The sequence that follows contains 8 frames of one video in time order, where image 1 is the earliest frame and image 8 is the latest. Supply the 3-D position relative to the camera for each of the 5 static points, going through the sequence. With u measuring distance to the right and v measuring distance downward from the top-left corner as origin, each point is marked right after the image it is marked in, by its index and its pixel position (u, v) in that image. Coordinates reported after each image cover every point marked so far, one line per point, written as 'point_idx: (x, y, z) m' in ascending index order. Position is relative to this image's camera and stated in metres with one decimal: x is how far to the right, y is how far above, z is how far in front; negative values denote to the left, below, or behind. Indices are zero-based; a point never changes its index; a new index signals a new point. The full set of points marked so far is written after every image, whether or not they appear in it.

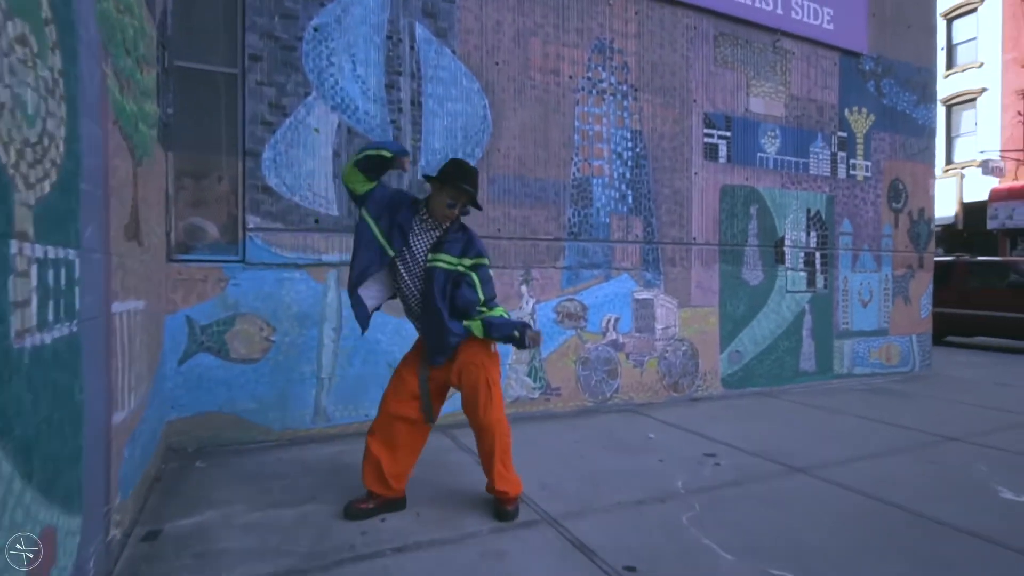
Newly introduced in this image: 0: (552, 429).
0: (+0.4, -1.3, +4.8) m
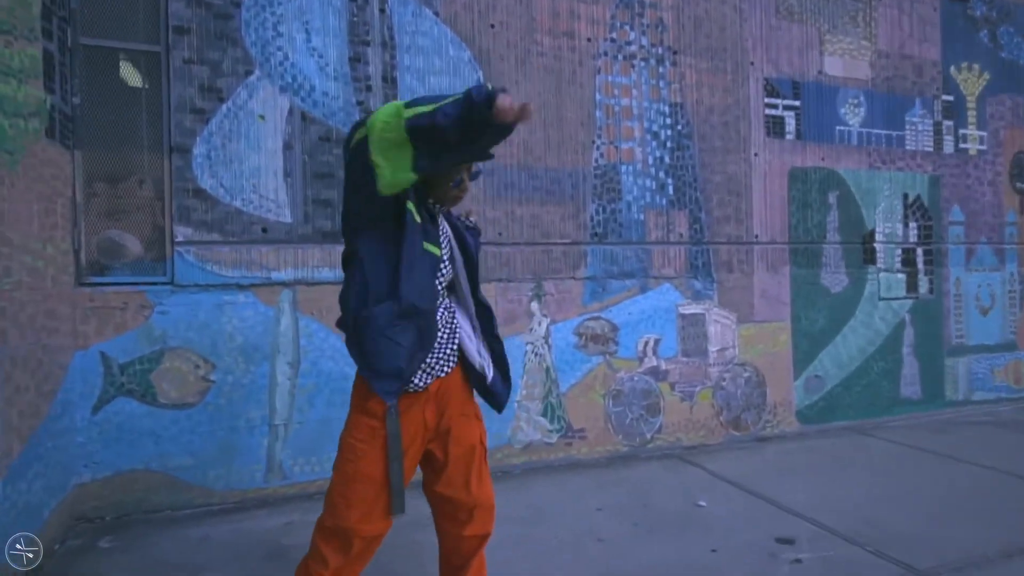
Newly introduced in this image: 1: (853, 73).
0: (+0.4, -1.4, +3.8) m
1: (+3.3, +2.1, +5.3) m
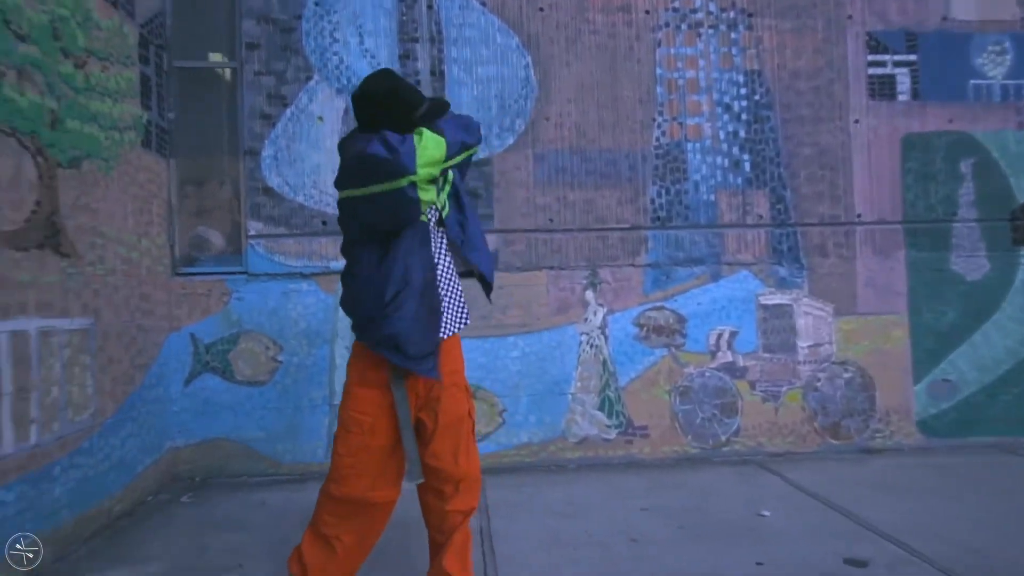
0: (+0.7, -1.3, +3.5) m
1: (+3.9, +2.2, +4.4) m
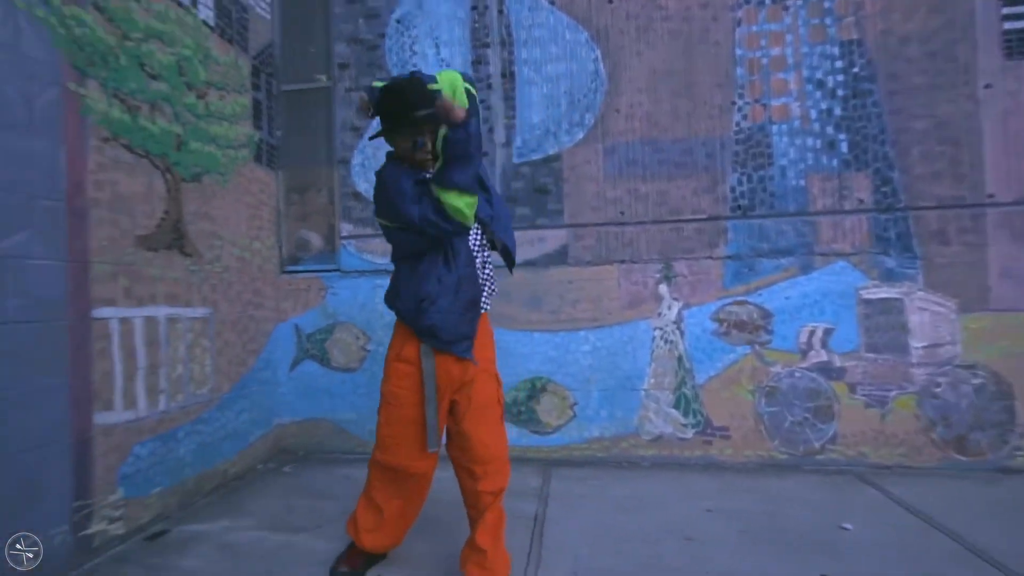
0: (+1.1, -1.3, +3.4) m
1: (+4.4, +2.3, +3.5) m
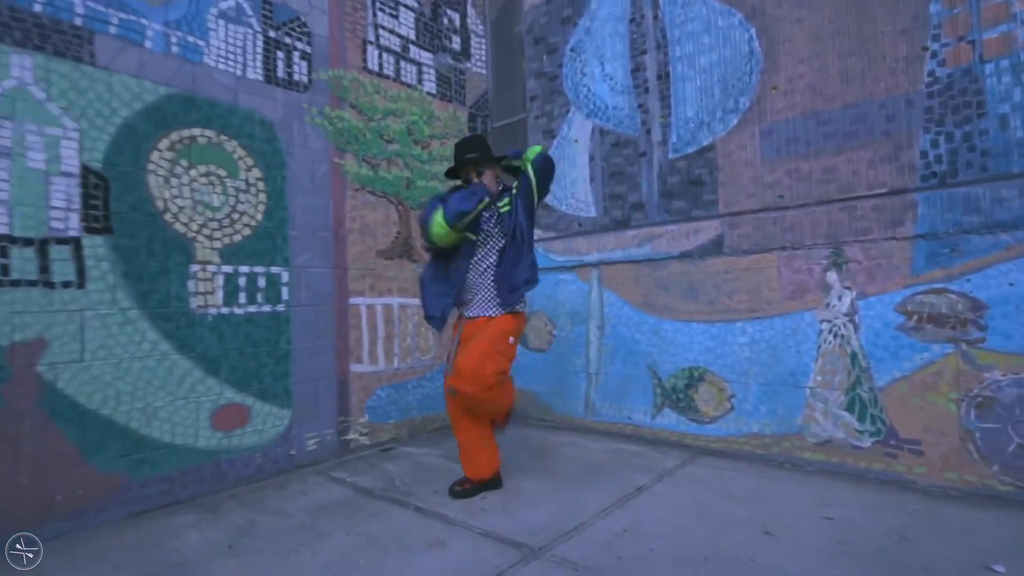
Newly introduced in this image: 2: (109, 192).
0: (+1.9, -1.2, +3.0) m
1: (+4.6, +2.4, +1.3) m
2: (-2.2, +0.5, +3.0) m
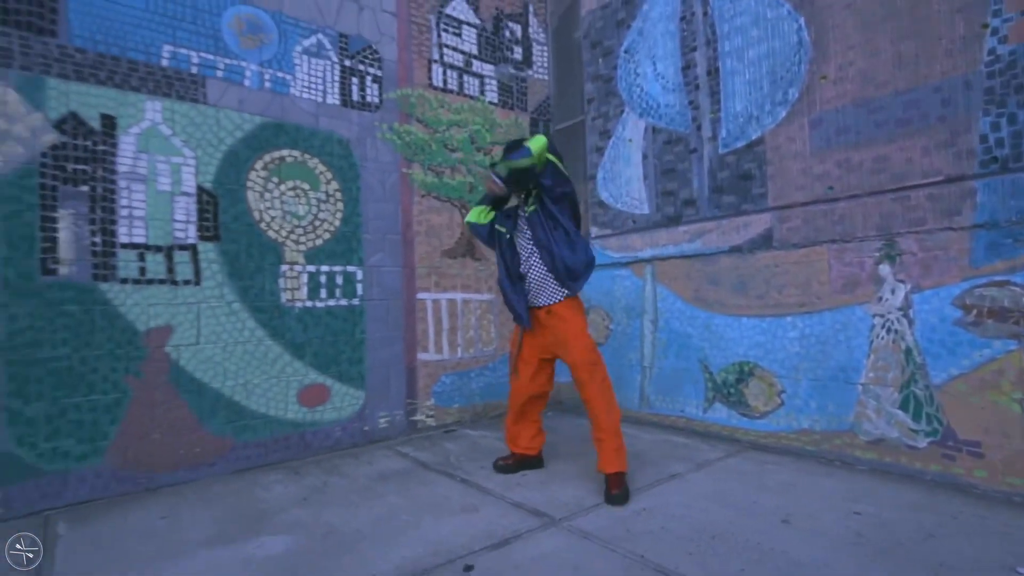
0: (+2.0, -1.1, +2.9) m
1: (+4.4, +2.4, +0.8) m
2: (-2.0, +0.6, +3.6) m
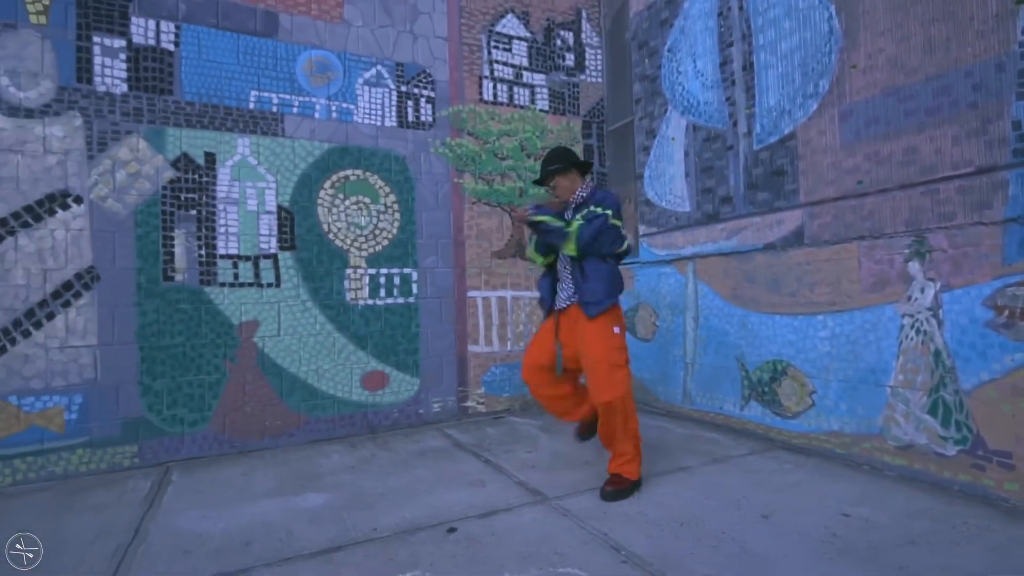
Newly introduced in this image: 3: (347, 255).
0: (+2.0, -1.1, +2.9) m
1: (+3.8, +2.4, +0.2) m
2: (-1.8, +0.5, +4.4) m
3: (-1.4, +0.3, +4.5) m
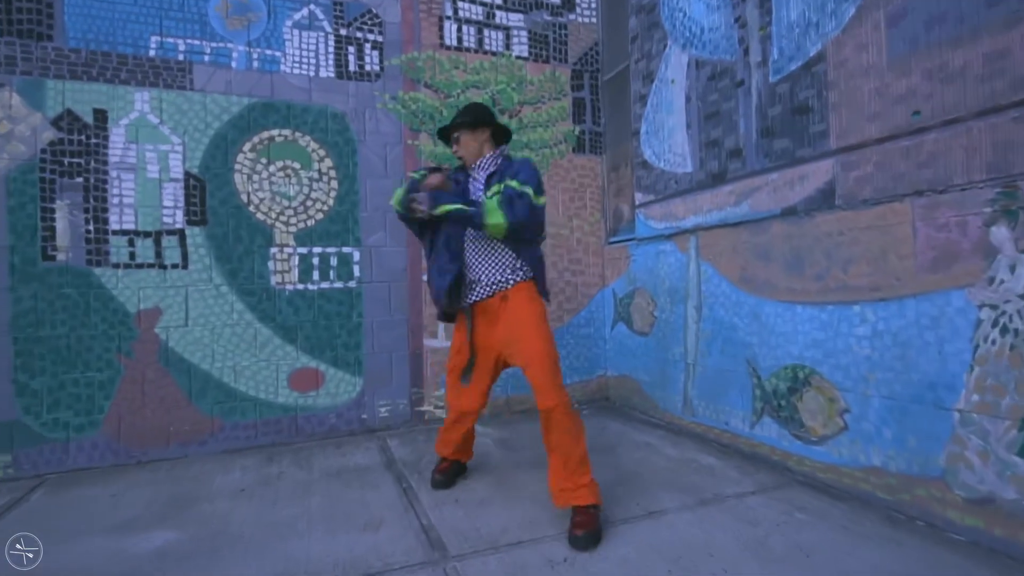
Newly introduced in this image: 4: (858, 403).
0: (+1.5, -1.1, +1.9) m
1: (+3.1, +2.4, -1.1) m
2: (-2.1, +0.7, +3.7) m
3: (-1.7, +0.4, +3.8) m
4: (+1.7, -0.6, +2.6) m
